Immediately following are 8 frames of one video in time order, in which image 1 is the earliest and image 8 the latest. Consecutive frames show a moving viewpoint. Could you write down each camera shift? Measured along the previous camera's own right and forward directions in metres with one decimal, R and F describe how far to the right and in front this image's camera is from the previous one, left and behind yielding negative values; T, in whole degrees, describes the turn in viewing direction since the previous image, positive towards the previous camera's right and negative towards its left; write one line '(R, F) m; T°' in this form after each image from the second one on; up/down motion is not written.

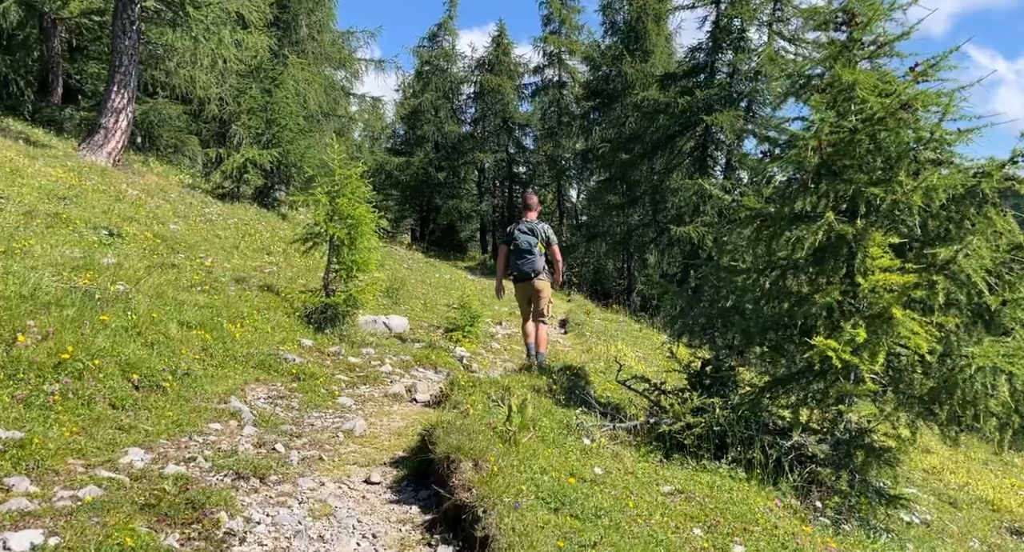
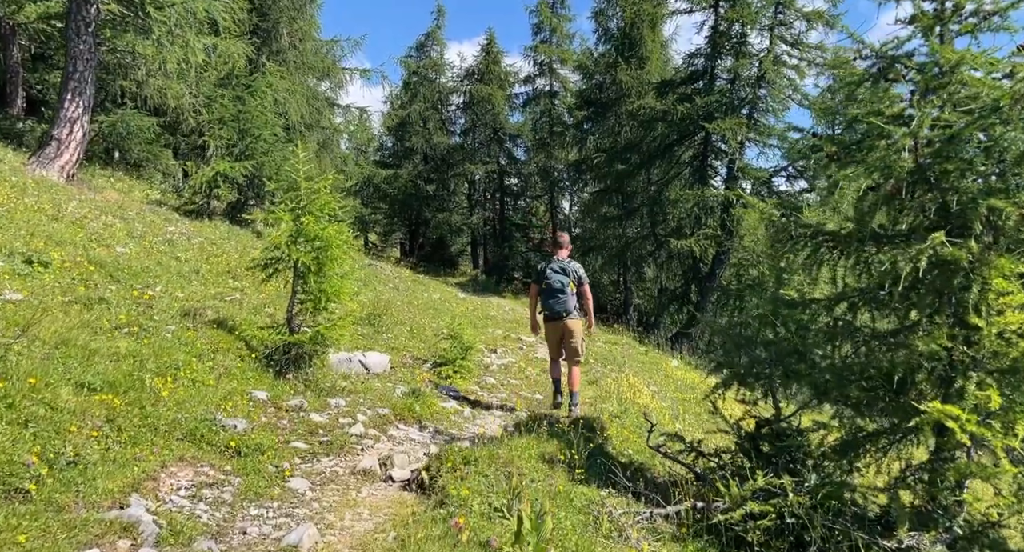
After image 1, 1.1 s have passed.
(-0.1, +1.1) m; +1°
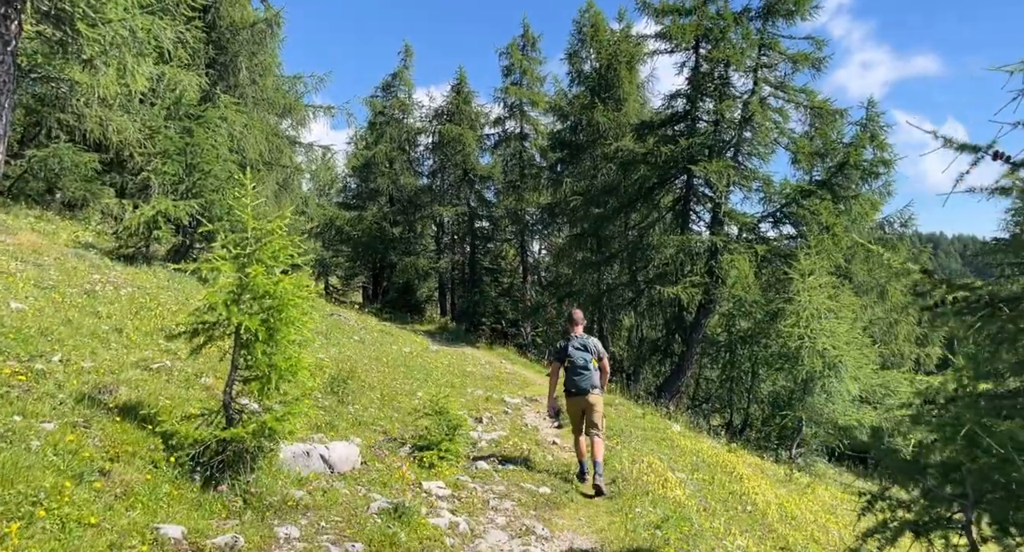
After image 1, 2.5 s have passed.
(-0.3, +1.4) m; +3°
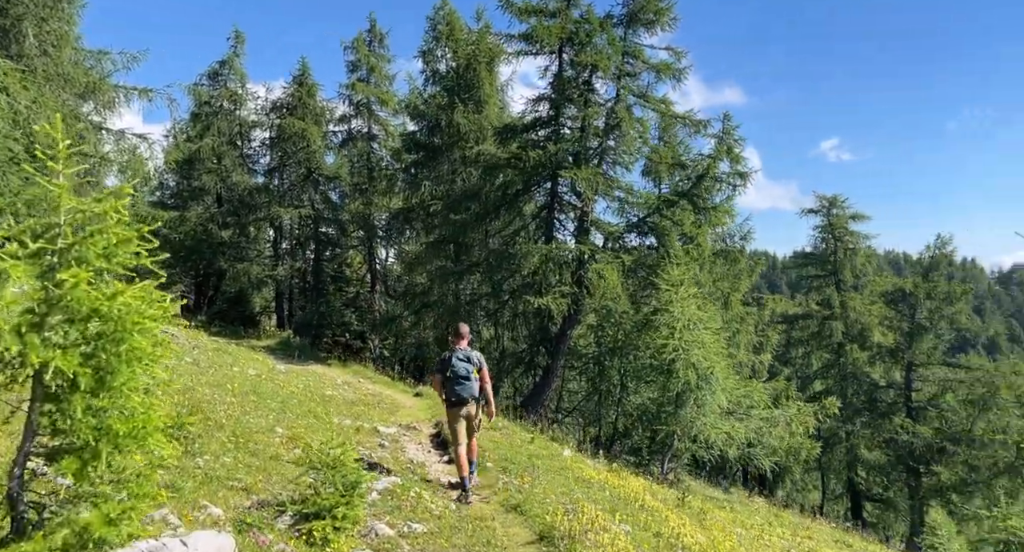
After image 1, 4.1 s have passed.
(-0.6, +1.4) m; +13°
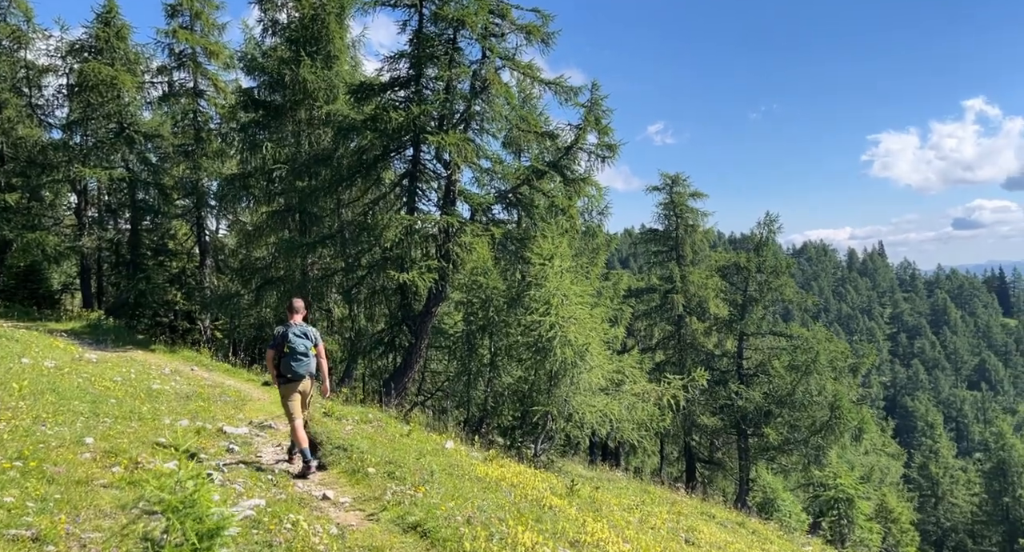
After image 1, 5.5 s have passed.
(-0.4, +1.3) m; +13°
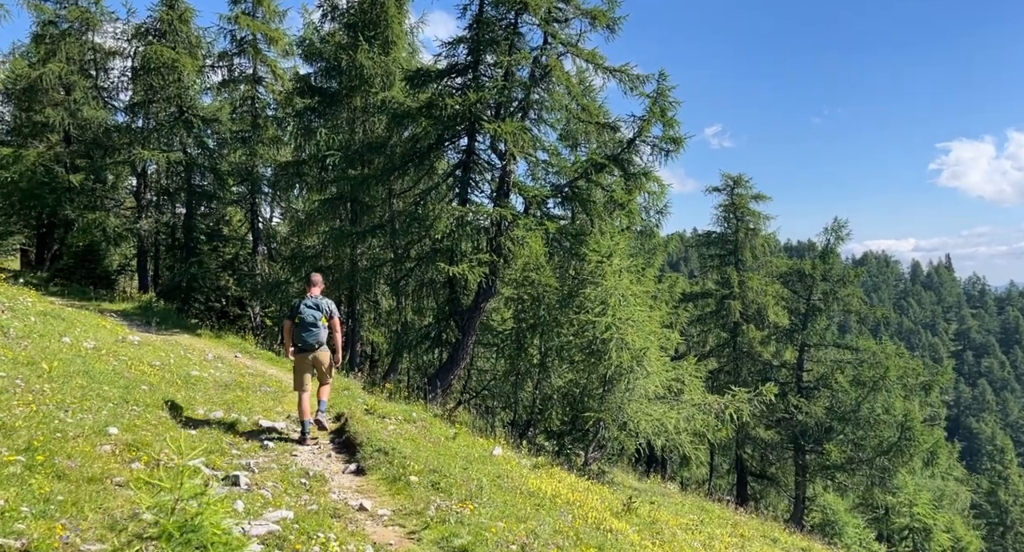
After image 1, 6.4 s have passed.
(-0.2, +0.8) m; -4°
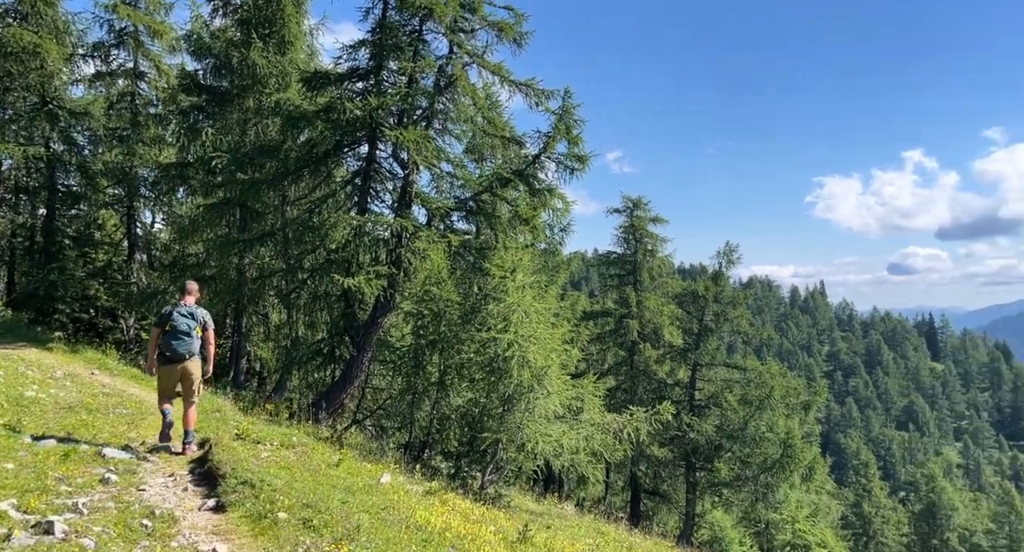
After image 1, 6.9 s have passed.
(+0.1, +0.5) m; +8°
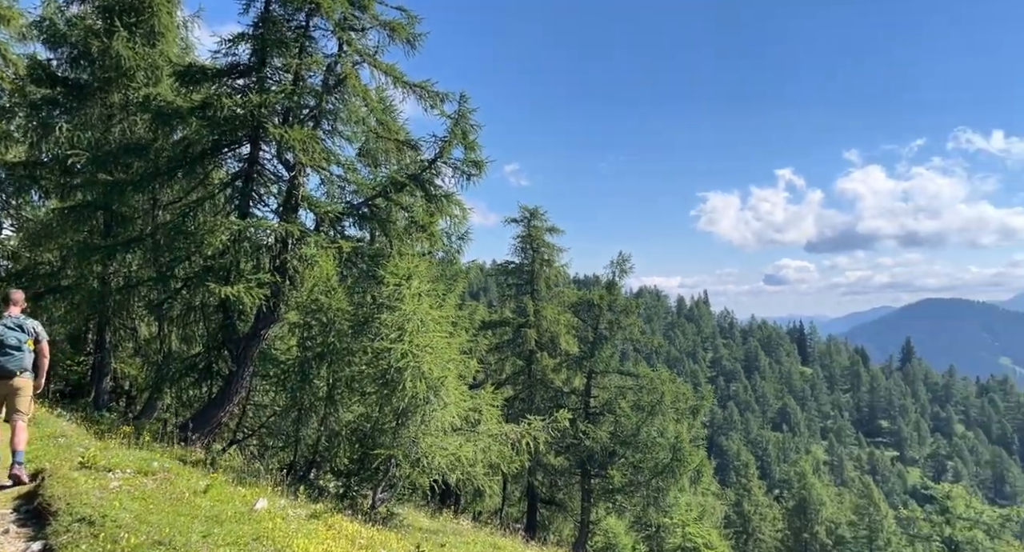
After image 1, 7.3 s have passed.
(+0.1, +0.4) m; +8°
